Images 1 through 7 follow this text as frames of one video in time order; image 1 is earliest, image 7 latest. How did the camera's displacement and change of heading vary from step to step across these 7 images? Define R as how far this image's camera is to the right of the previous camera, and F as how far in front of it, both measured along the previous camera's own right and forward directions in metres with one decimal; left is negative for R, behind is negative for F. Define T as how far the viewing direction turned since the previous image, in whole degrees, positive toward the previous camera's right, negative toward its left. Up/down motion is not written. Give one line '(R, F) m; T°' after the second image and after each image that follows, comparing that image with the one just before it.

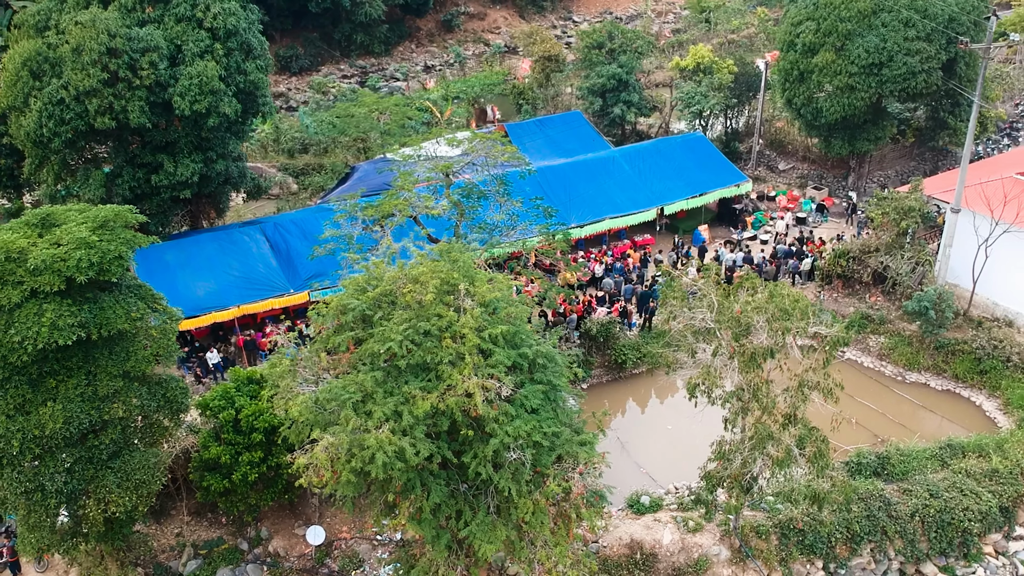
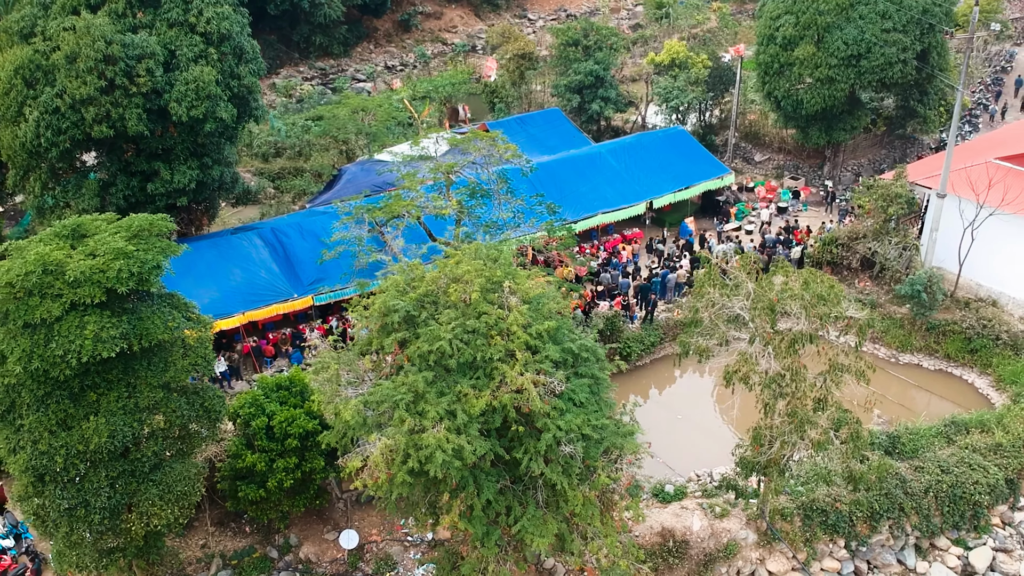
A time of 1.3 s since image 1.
(-1.1, 0.0) m; +3°
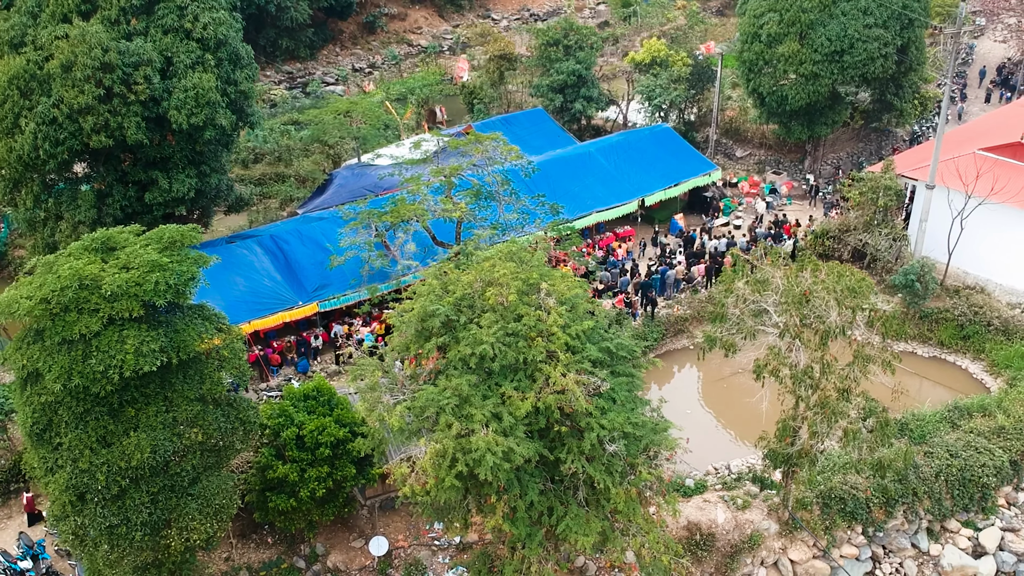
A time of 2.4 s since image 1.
(-0.9, 0.0) m; +2°
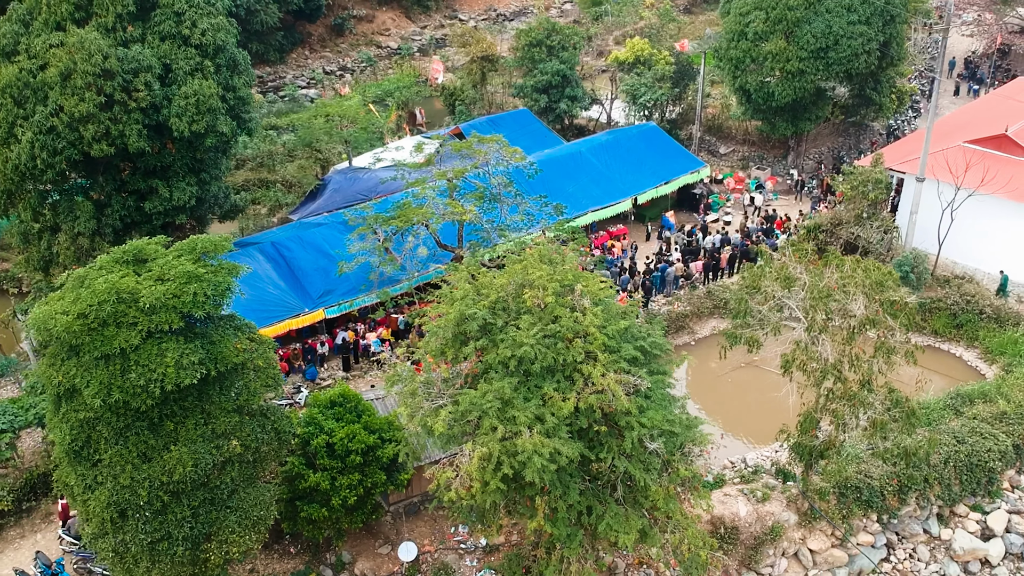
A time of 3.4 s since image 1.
(-0.8, 0.0) m; +2°
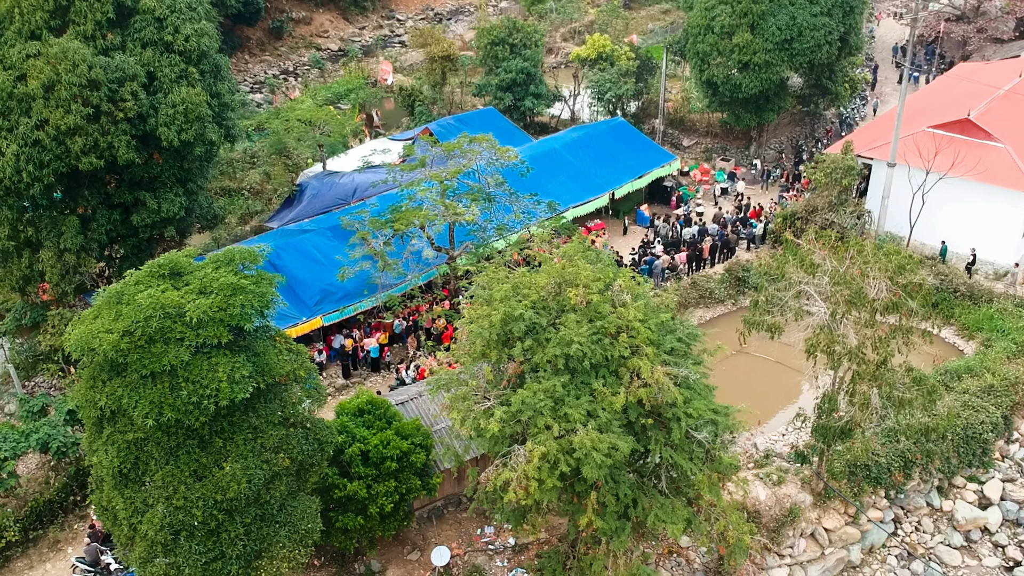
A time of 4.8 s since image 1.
(-1.2, 0.0) m; +4°
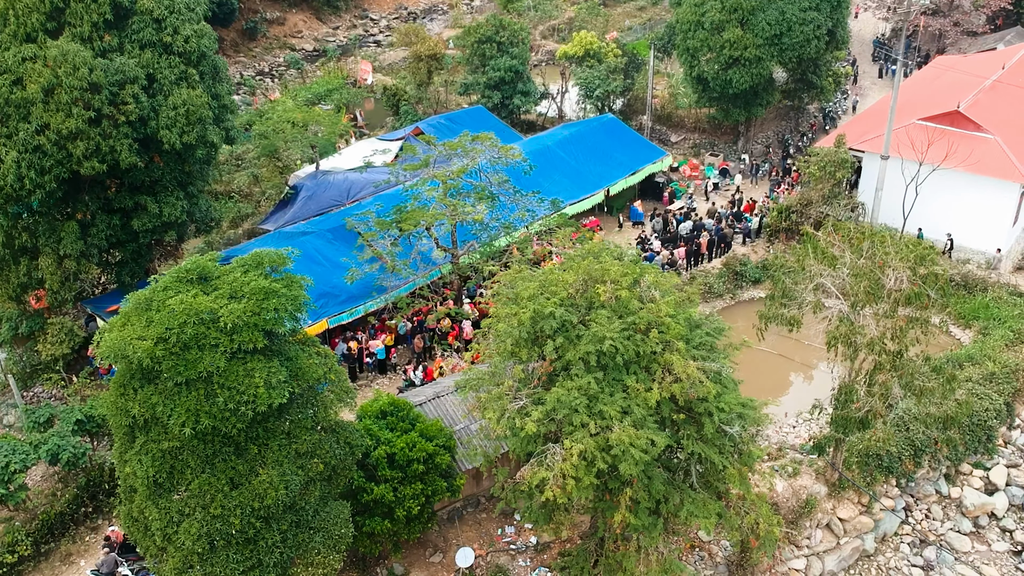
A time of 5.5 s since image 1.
(-0.7, +0.1) m; +2°
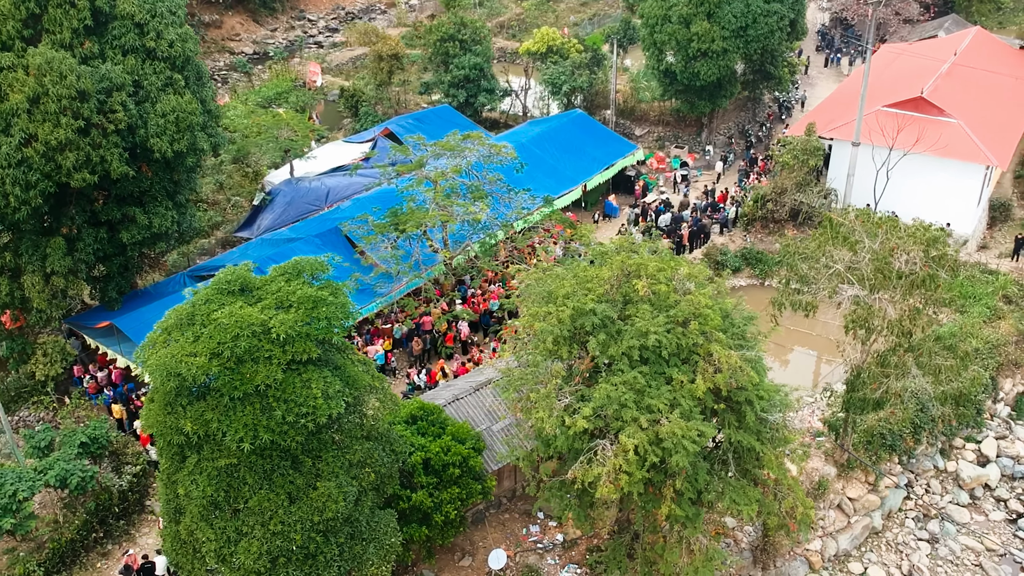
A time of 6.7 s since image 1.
(-1.2, +0.1) m; +4°
